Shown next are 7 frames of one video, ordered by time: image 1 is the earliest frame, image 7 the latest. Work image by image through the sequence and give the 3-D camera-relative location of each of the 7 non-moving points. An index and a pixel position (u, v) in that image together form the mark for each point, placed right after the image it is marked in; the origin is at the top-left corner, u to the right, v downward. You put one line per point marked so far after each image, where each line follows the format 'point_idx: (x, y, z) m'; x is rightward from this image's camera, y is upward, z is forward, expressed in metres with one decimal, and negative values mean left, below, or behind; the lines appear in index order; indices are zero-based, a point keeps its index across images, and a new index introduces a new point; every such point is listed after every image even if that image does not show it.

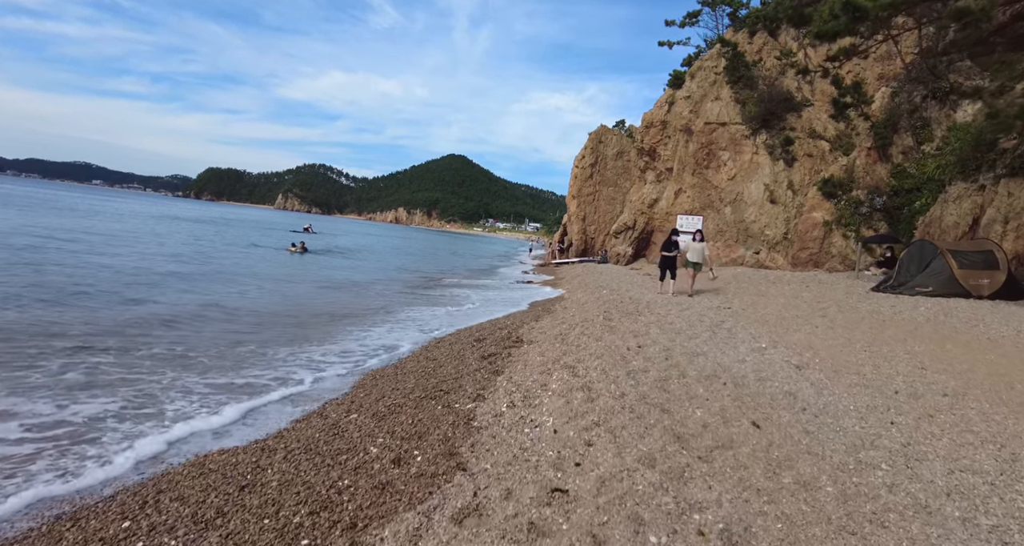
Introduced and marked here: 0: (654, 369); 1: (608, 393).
0: (+1.9, -1.3, +6.3) m
1: (+1.1, -1.4, +5.3) m
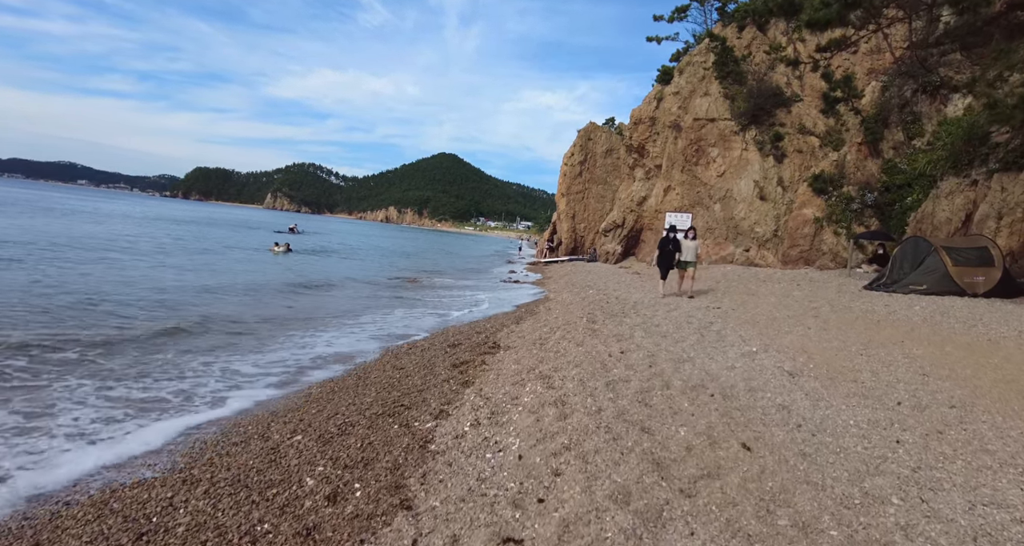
0: (+1.5, -1.3, +5.8) m
1: (+0.7, -1.4, +4.8) m
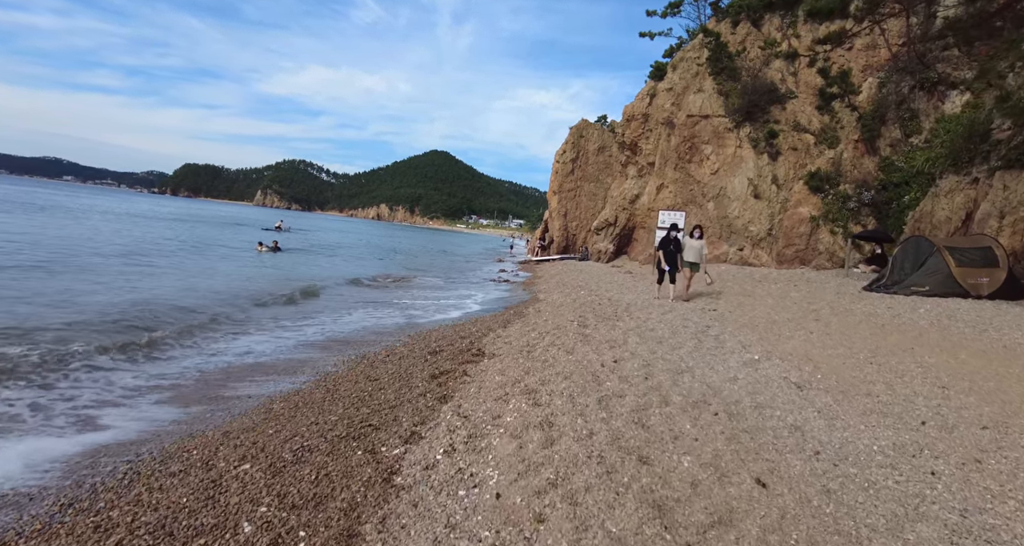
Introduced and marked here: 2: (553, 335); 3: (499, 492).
0: (+1.3, -1.4, +5.2) m
1: (+0.5, -1.5, +4.2) m
2: (+0.7, -1.1, +8.5) m
3: (-0.1, -1.6, +3.4) m
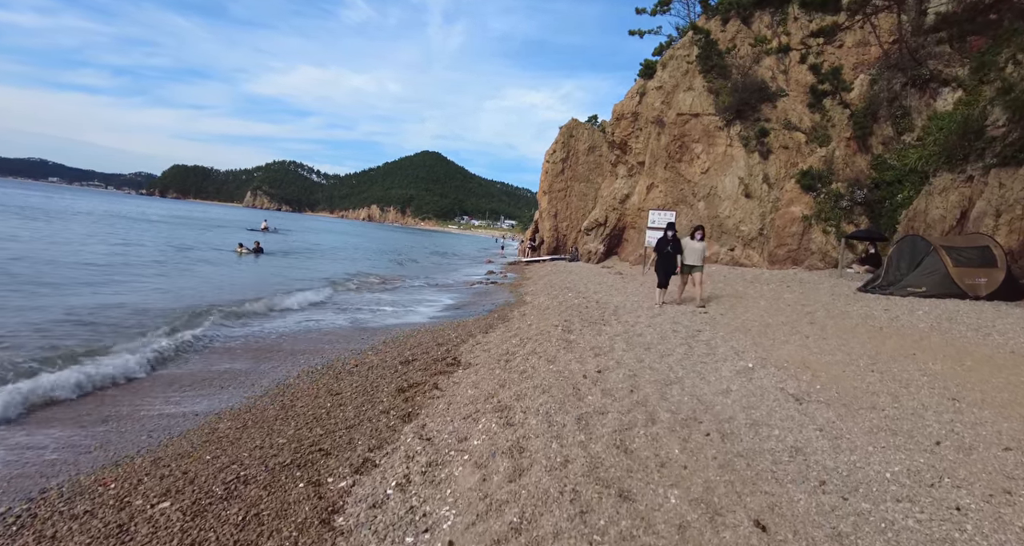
0: (+1.0, -1.4, +4.7) m
1: (+0.3, -1.5, +3.7) m
2: (+0.4, -1.2, +8.0) m
3: (-0.4, -1.7, +2.9) m
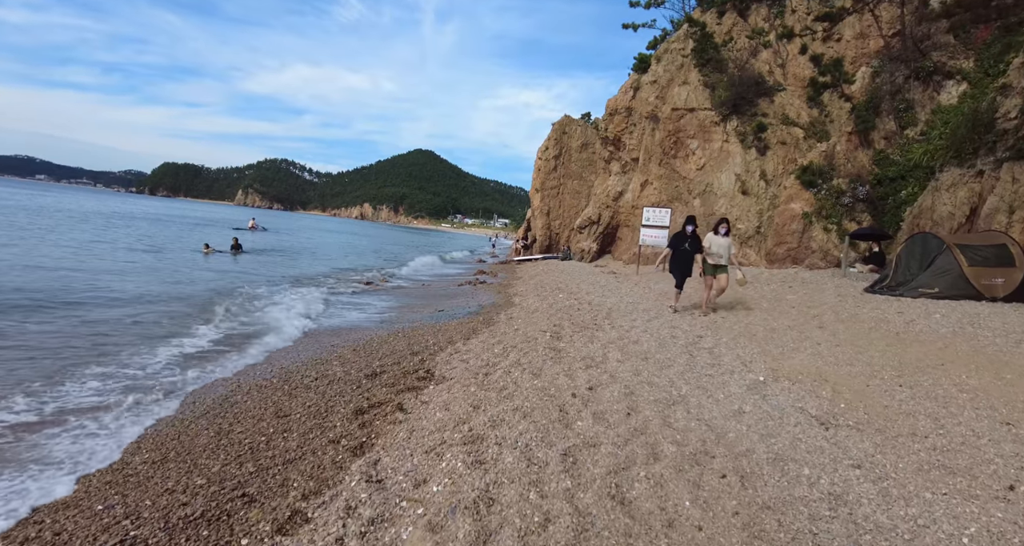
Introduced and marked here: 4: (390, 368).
0: (+0.8, -1.4, +3.9) m
1: (0.0, -1.5, +2.8) m
2: (+0.1, -1.2, +7.1) m
3: (-0.6, -1.7, +2.1) m
4: (-1.8, -1.4, +6.8) m
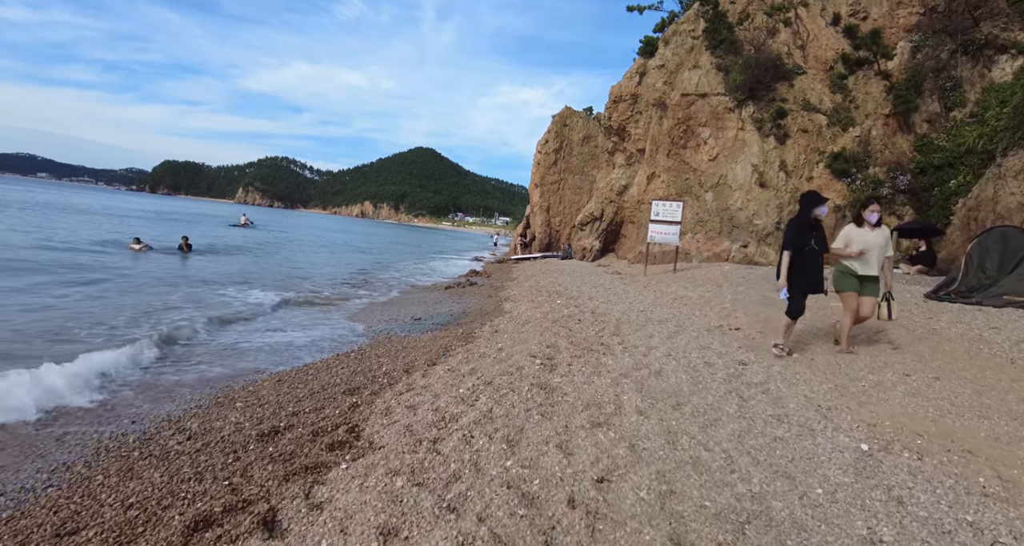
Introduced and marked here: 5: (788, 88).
0: (+0.5, -1.5, +1.7) m
1: (-0.3, -1.6, +0.7) m
2: (-0.2, -1.3, +5.0) m
3: (-0.9, -1.8, -0.1) m
4: (-2.1, -1.5, +4.7) m
5: (+11.4, +7.7, +18.9) m
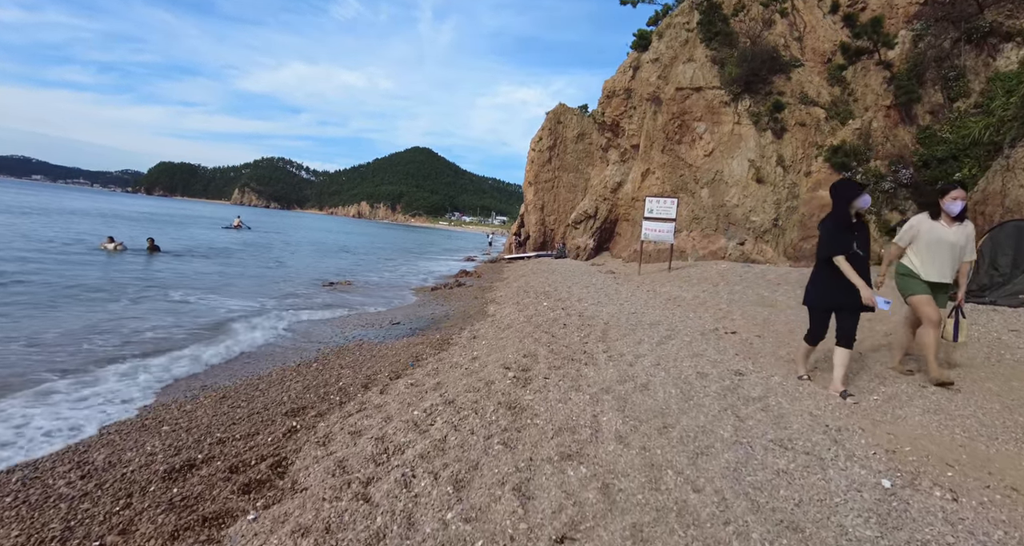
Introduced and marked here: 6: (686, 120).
0: (+0.1, -1.5, +1.1) m
1: (-0.6, -1.6, 0.0) m
2: (-0.5, -1.3, +4.3) m
3: (-1.2, -1.8, -0.8) m
4: (-2.4, -1.5, +4.0) m
5: (+10.9, +7.8, +18.3) m
6: (+7.6, +6.7, +20.1) m
